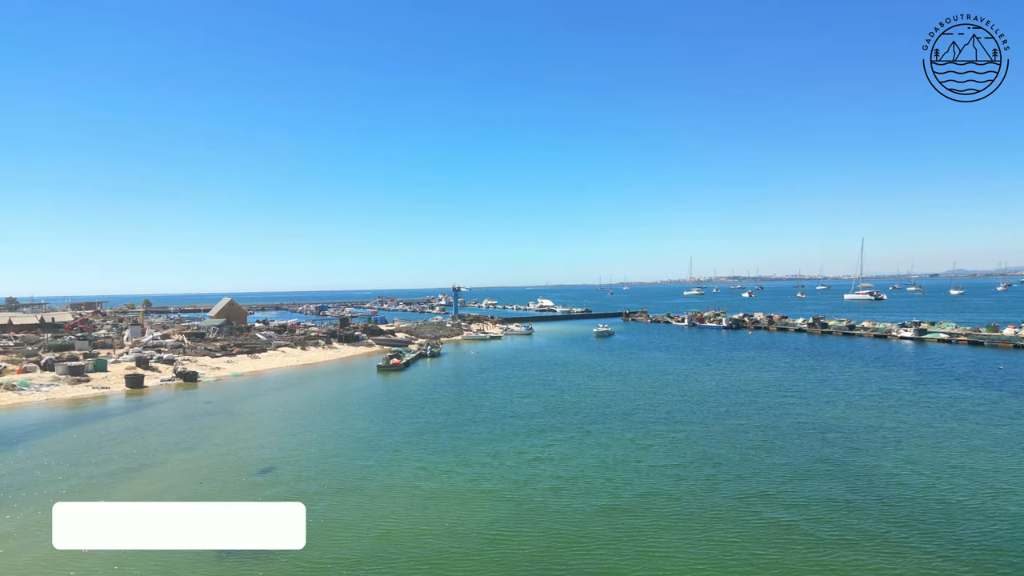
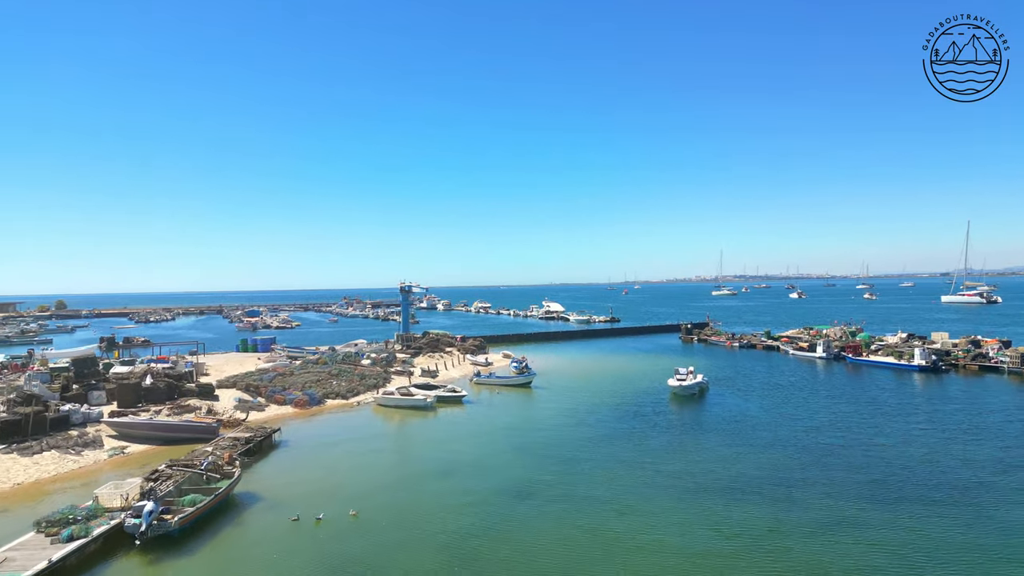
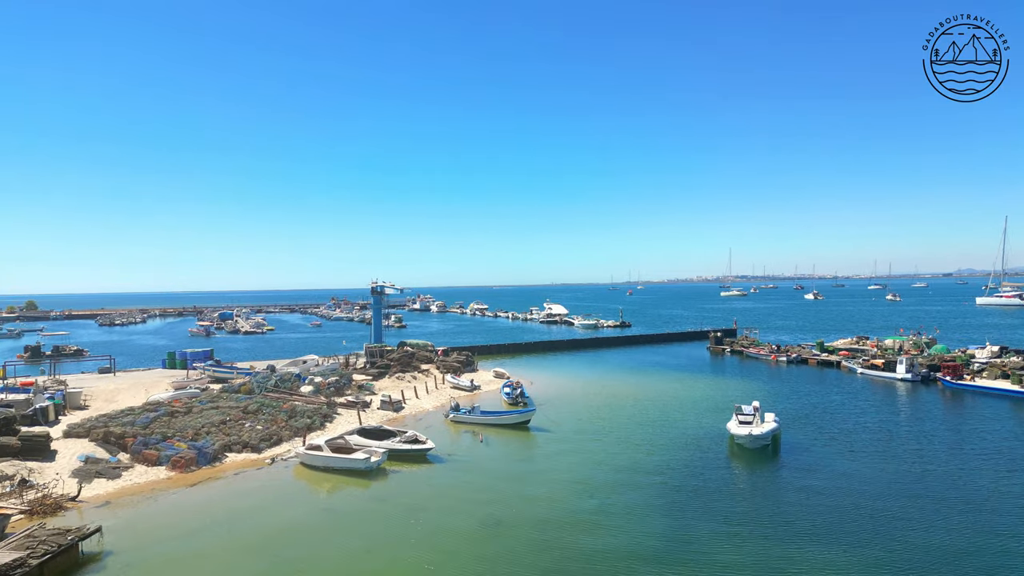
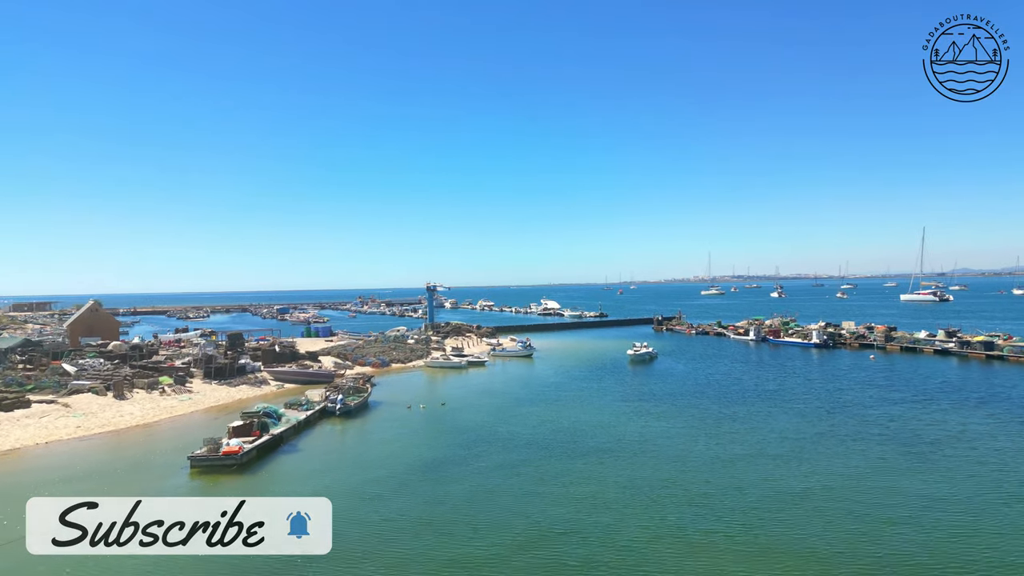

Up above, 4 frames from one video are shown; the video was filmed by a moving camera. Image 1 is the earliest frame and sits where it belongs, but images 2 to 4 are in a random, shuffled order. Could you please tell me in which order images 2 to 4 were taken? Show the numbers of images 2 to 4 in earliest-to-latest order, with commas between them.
4, 2, 3
